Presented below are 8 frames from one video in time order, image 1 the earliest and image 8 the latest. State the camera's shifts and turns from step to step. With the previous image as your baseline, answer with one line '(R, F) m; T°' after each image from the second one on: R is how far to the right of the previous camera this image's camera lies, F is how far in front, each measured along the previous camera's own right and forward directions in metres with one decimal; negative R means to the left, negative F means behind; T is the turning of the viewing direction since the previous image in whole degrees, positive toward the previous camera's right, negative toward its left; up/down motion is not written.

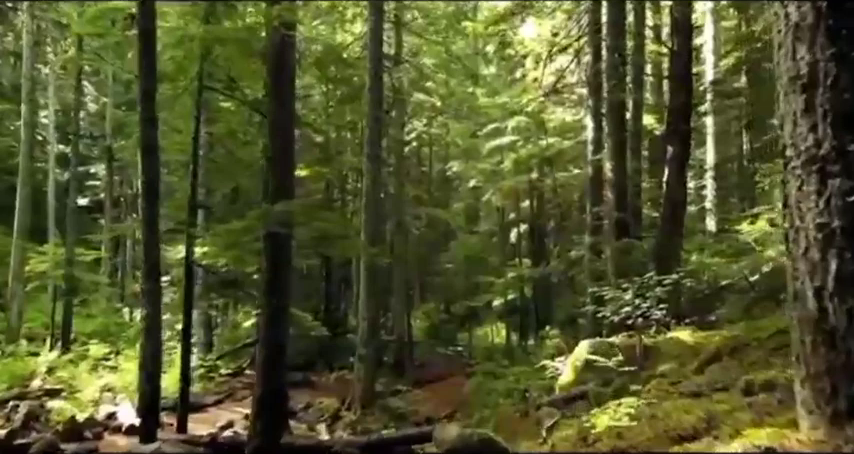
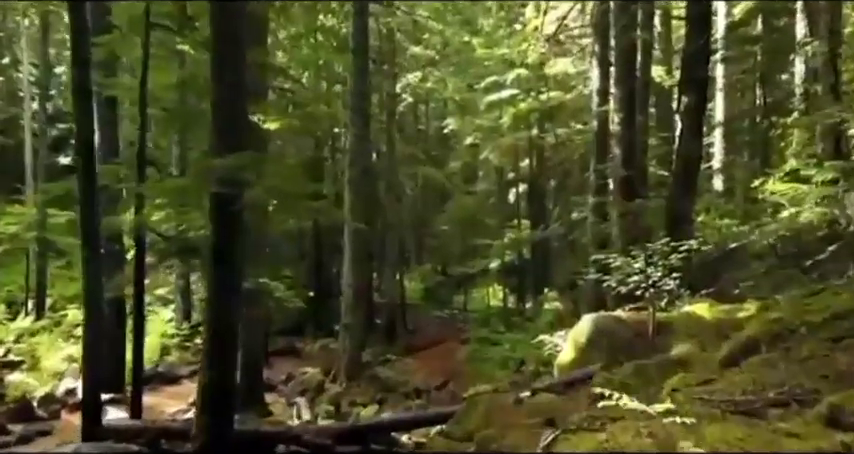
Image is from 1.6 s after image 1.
(+0.2, +1.2) m; 0°
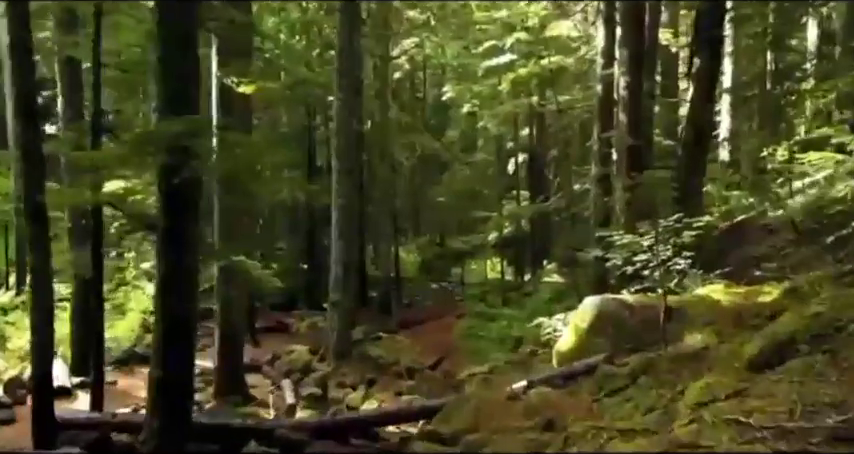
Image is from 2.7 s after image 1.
(+0.2, +0.8) m; 0°
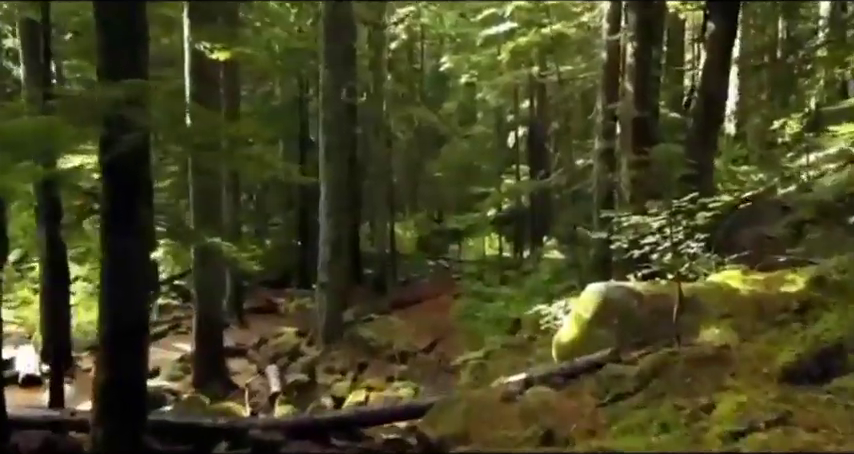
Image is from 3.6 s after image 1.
(+0.1, +0.7) m; 0°
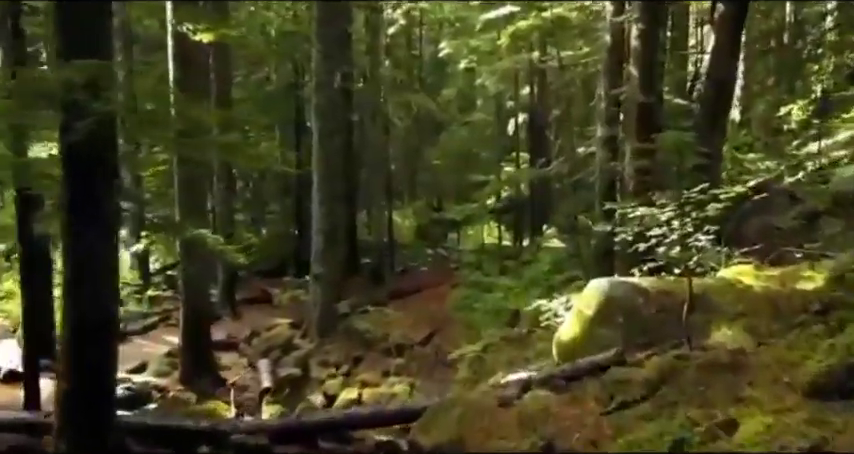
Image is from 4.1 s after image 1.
(+0.1, +0.4) m; 0°
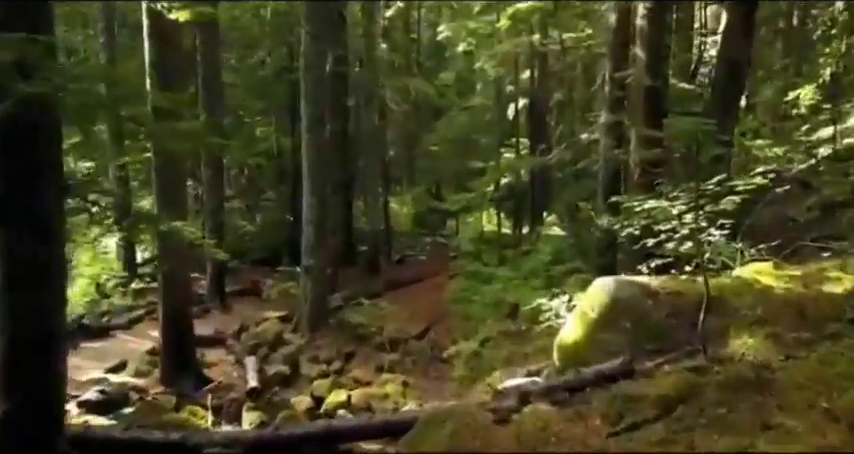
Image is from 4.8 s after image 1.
(+0.1, +0.6) m; 0°
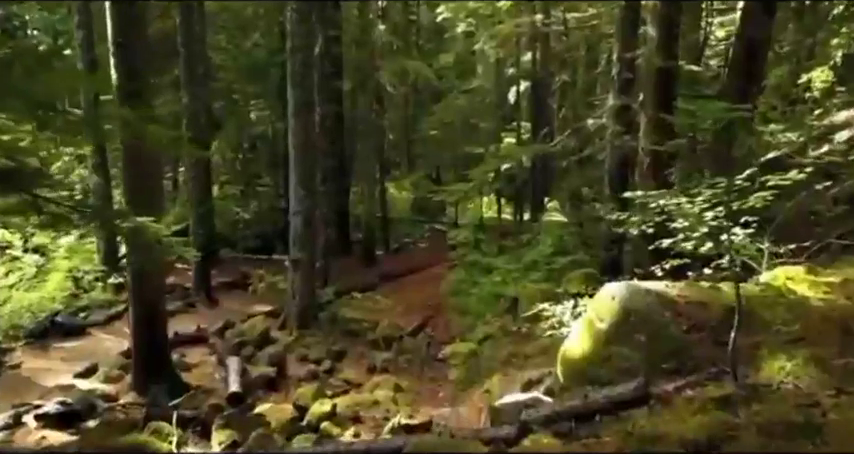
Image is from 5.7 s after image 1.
(+0.1, +0.7) m; 0°
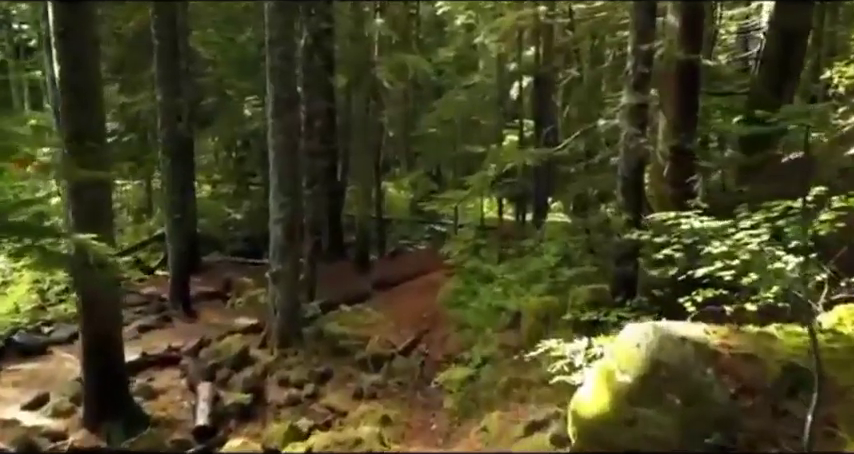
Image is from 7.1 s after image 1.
(+0.1, +1.1) m; 0°
